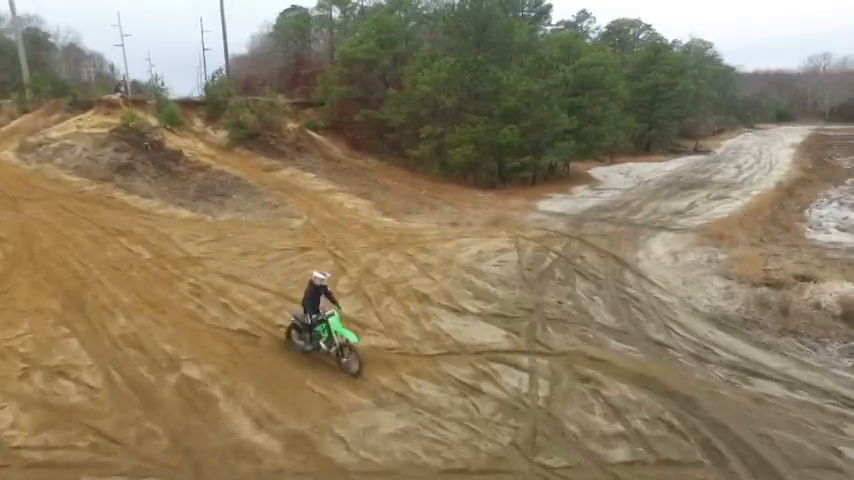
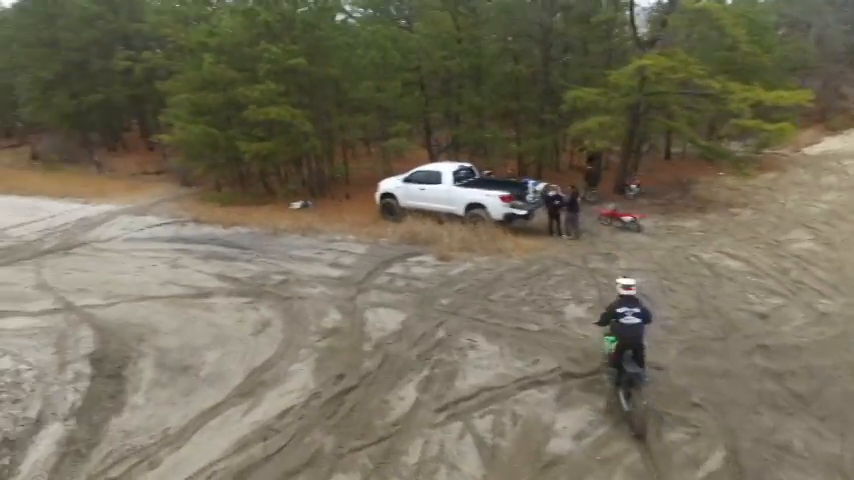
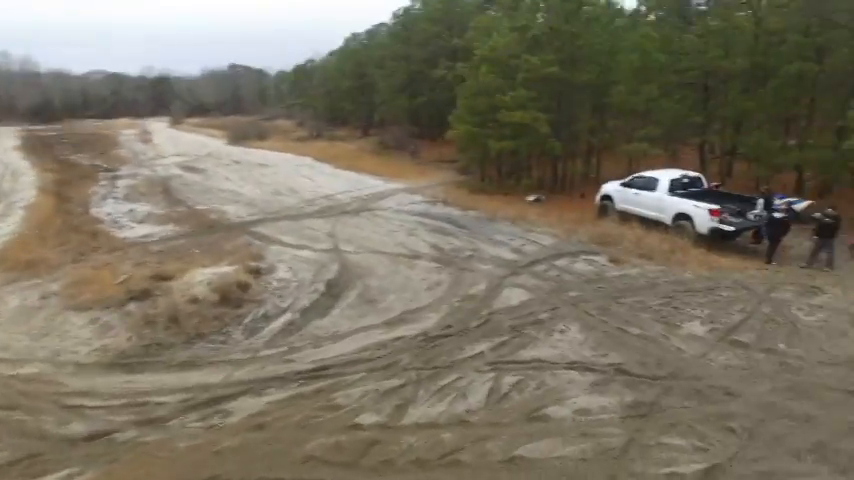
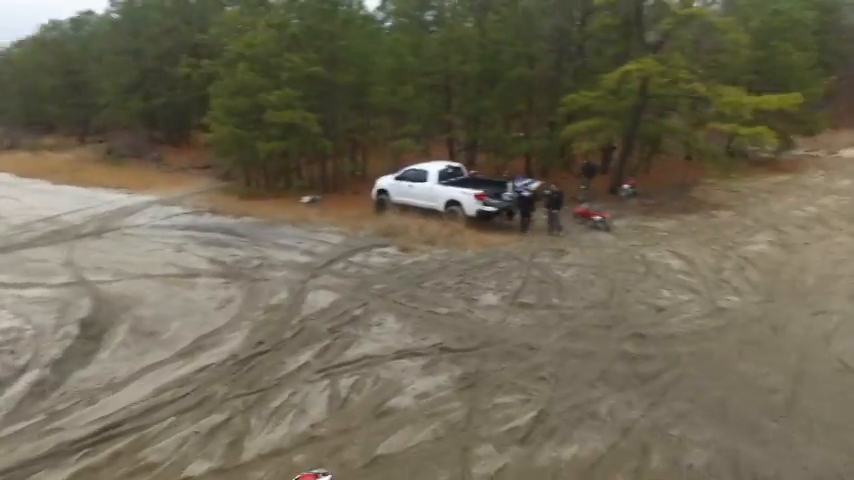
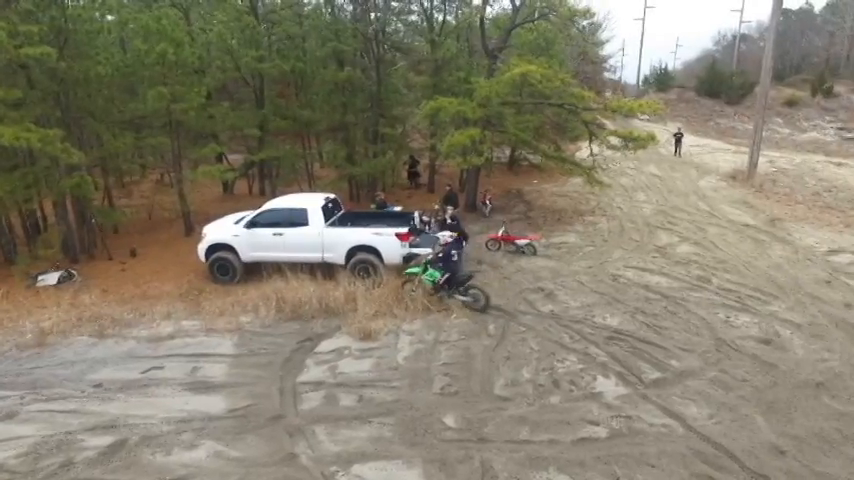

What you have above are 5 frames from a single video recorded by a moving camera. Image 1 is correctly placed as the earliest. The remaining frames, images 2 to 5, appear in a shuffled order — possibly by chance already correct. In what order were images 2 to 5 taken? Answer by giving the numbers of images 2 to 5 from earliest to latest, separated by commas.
3, 4, 2, 5
